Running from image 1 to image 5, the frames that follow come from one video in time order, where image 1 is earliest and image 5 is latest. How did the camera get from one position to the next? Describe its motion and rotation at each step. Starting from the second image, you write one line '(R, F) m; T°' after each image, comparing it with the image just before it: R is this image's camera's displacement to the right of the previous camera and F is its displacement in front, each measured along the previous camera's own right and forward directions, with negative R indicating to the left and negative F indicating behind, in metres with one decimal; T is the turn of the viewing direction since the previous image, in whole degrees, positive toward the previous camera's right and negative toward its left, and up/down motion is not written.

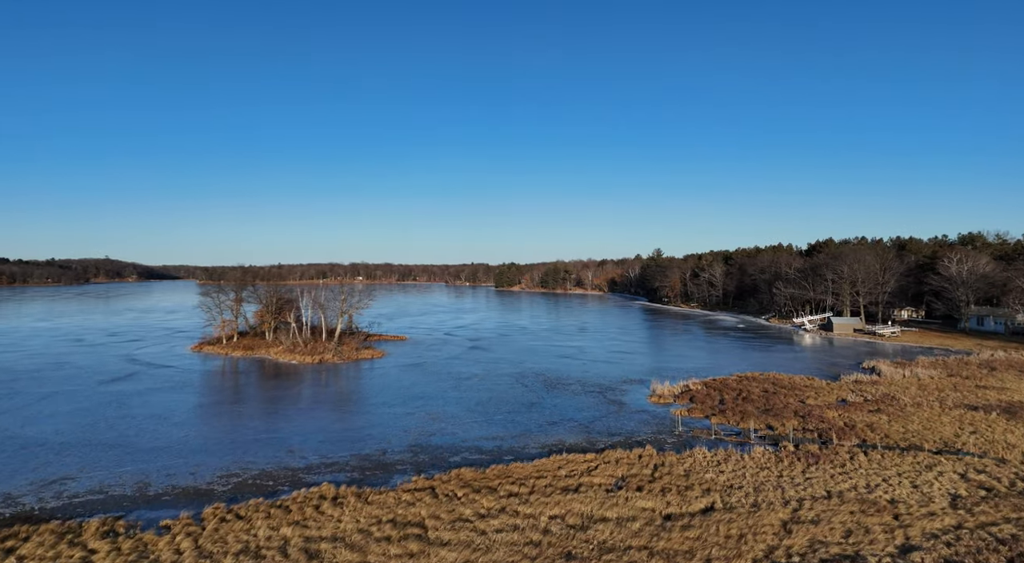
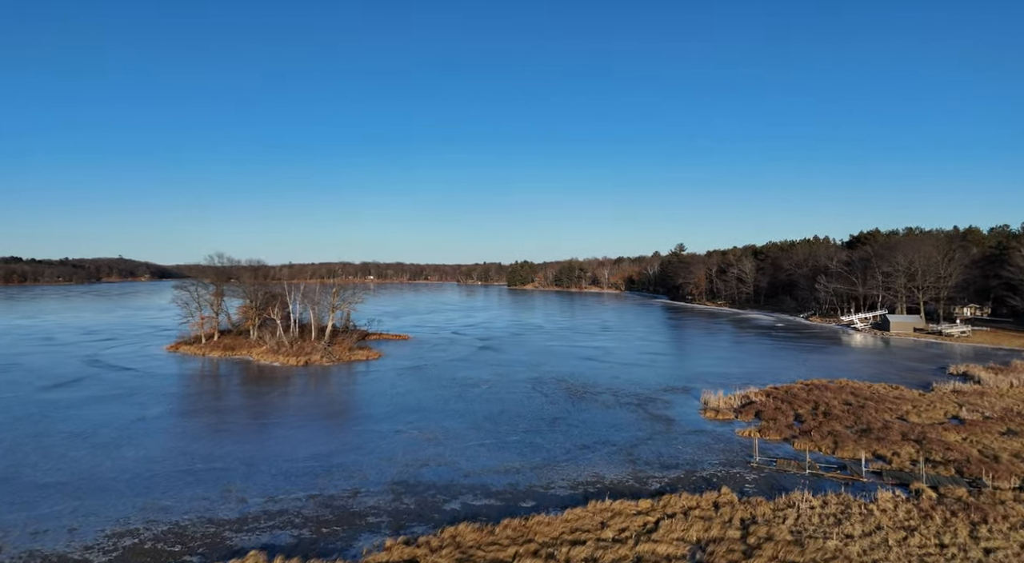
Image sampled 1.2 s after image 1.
(-0.2, +5.3) m; -1°
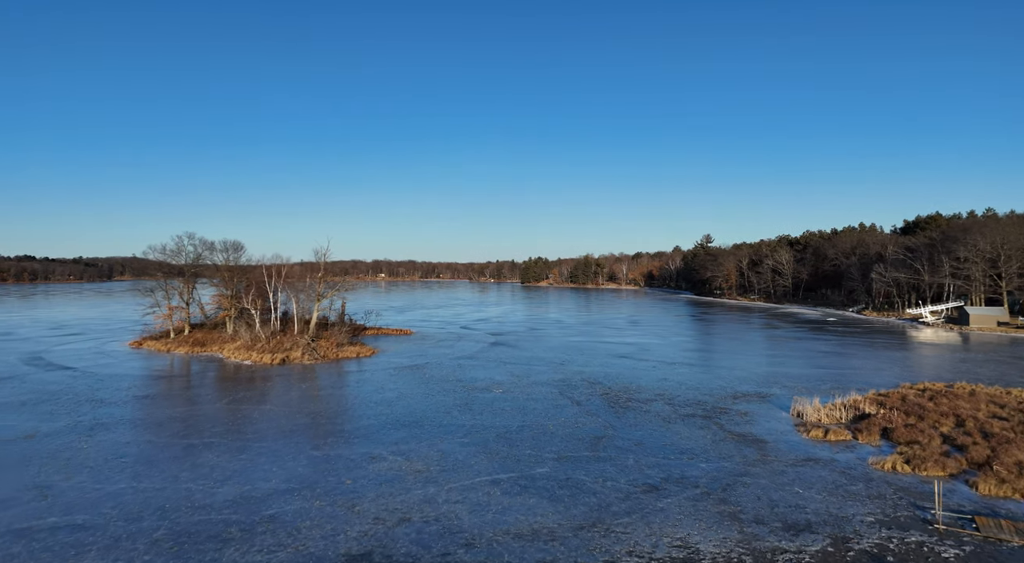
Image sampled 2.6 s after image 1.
(-0.3, +5.8) m; -1°
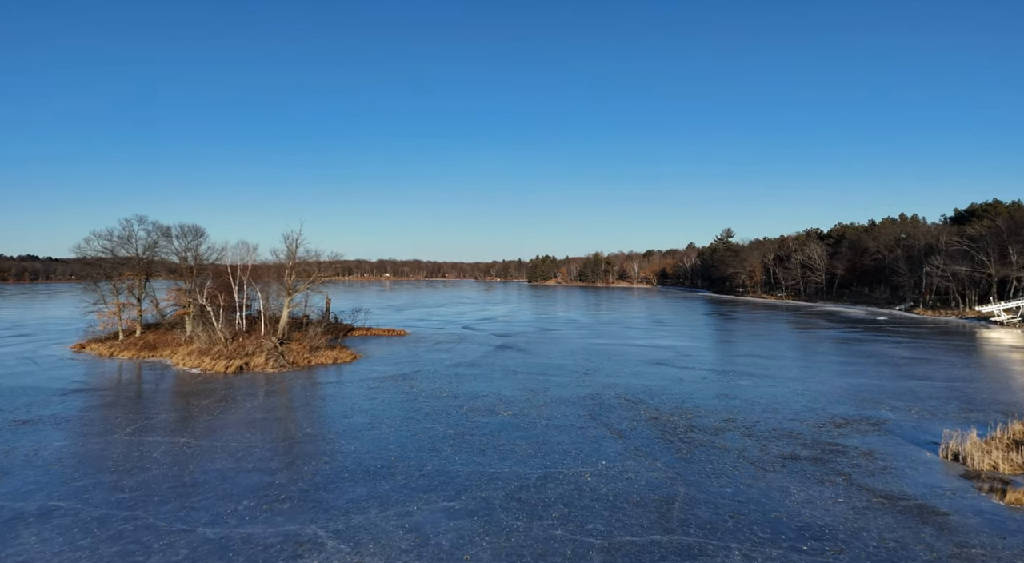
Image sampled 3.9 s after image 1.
(-0.2, +5.3) m; -1°
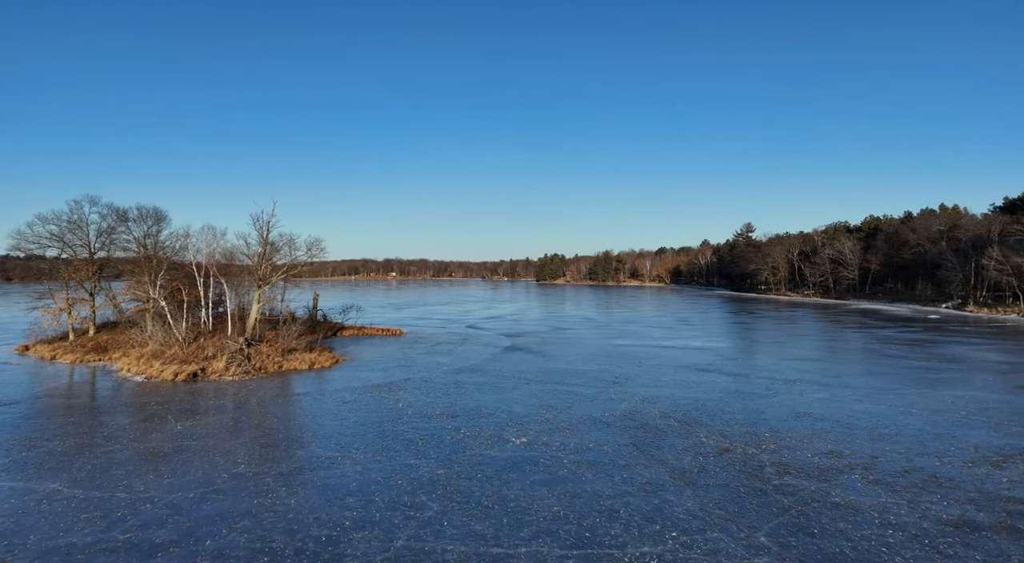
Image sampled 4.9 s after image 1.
(-0.1, +4.1) m; -1°
